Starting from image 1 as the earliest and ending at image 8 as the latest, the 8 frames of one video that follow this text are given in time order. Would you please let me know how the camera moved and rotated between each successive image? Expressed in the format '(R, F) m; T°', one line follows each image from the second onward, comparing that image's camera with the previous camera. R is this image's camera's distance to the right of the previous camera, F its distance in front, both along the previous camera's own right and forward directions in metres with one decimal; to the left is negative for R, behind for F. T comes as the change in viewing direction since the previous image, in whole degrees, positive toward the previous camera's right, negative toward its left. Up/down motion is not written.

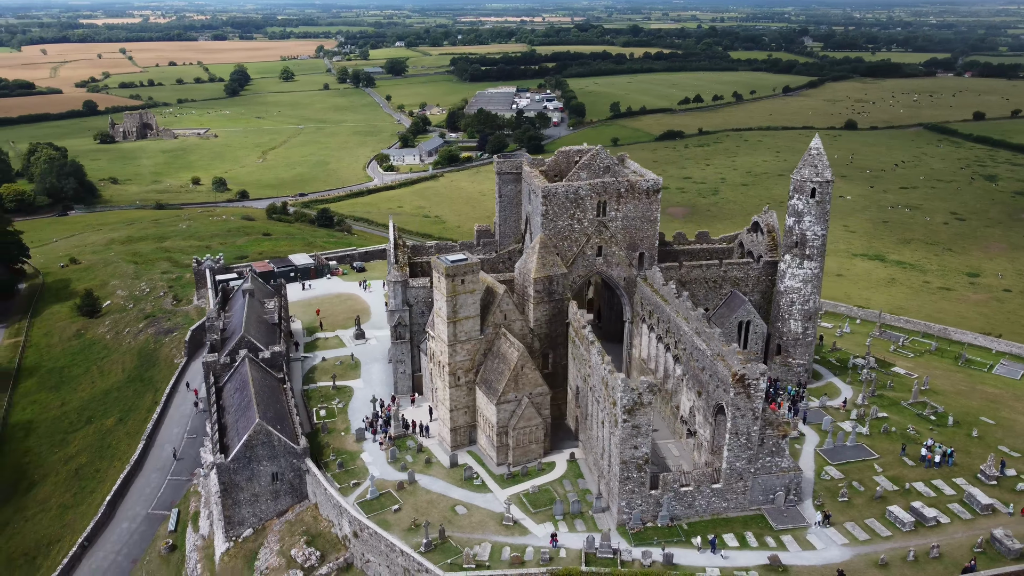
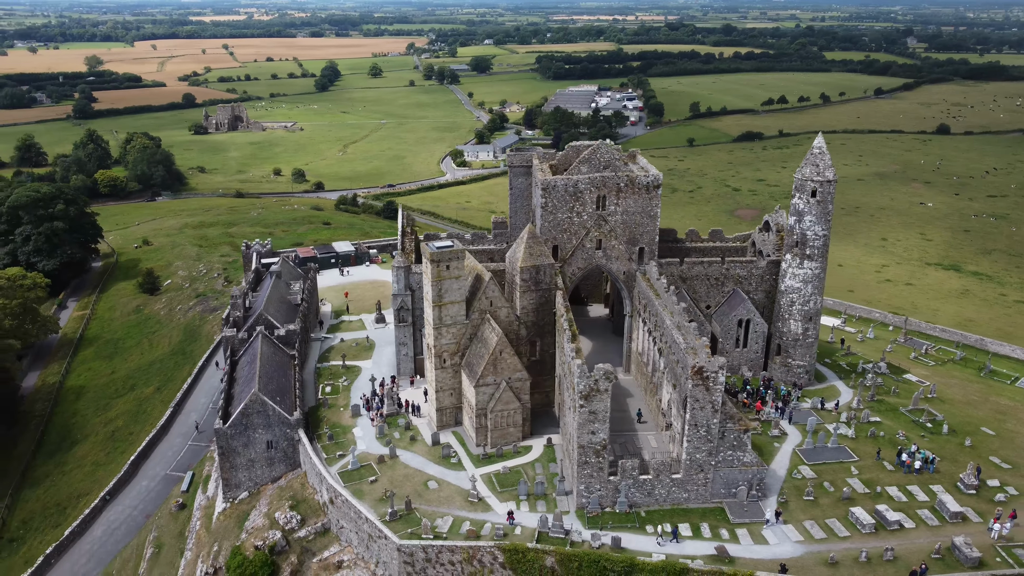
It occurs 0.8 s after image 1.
(+5.1, -1.1) m; -6°
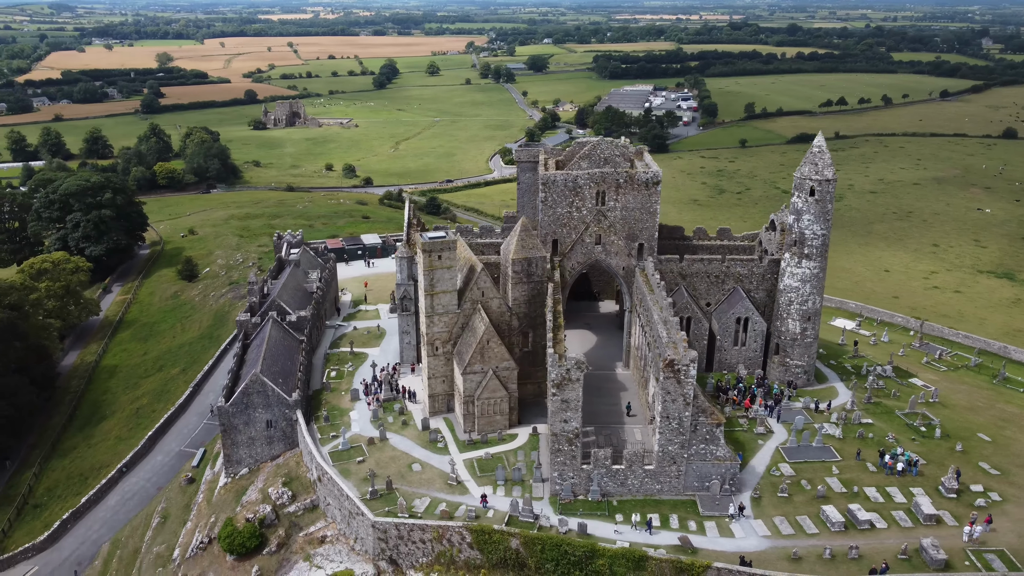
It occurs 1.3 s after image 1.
(+3.5, -0.9) m; -4°
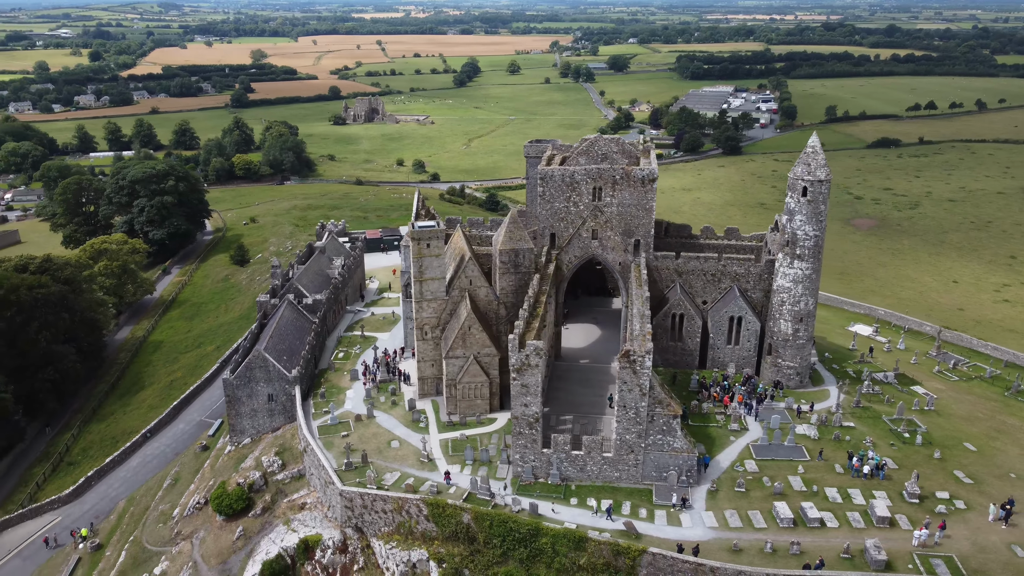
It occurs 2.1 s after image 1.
(+5.3, -1.3) m; -6°
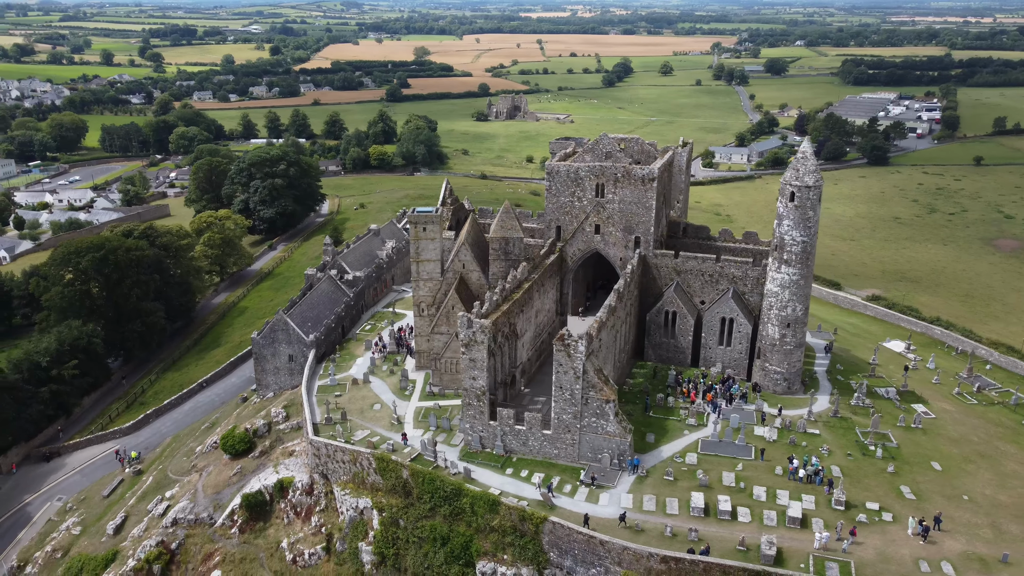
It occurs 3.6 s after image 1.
(+9.7, -2.2) m; -11°
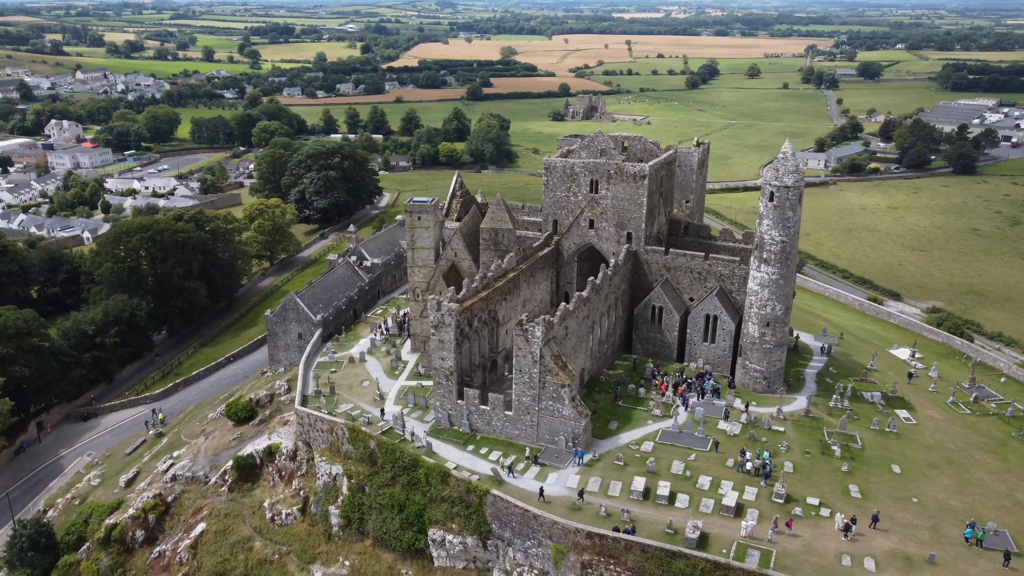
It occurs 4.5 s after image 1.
(+6.0, -1.7) m; -6°
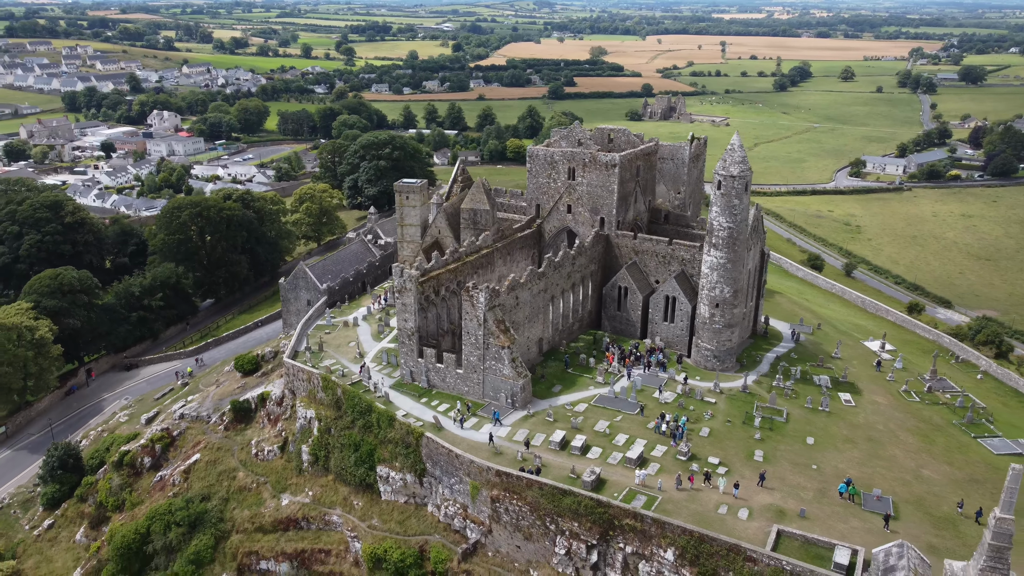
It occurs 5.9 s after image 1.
(+7.8, -4.3) m; -6°
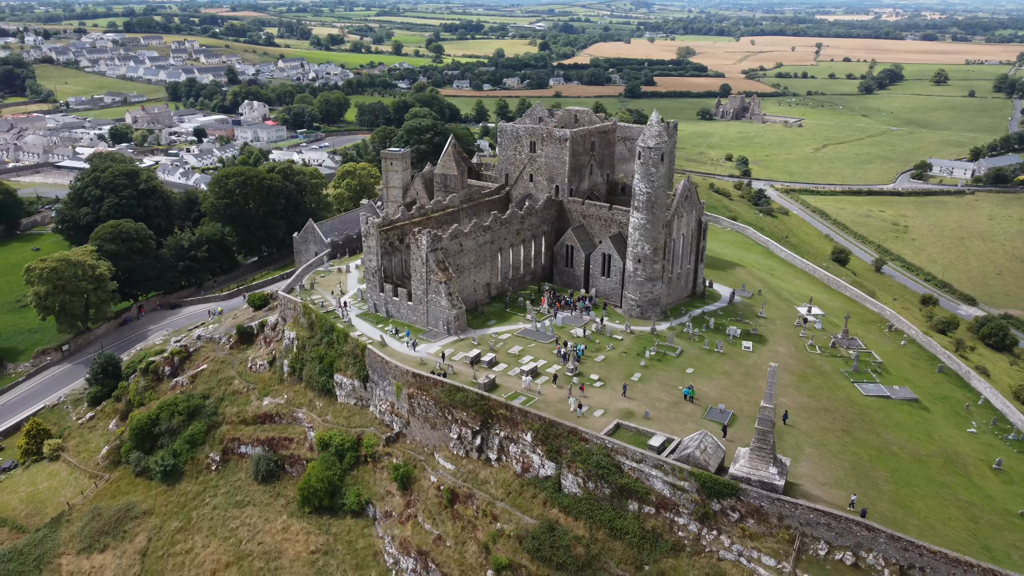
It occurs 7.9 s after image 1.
(+10.2, -8.7) m; -6°
